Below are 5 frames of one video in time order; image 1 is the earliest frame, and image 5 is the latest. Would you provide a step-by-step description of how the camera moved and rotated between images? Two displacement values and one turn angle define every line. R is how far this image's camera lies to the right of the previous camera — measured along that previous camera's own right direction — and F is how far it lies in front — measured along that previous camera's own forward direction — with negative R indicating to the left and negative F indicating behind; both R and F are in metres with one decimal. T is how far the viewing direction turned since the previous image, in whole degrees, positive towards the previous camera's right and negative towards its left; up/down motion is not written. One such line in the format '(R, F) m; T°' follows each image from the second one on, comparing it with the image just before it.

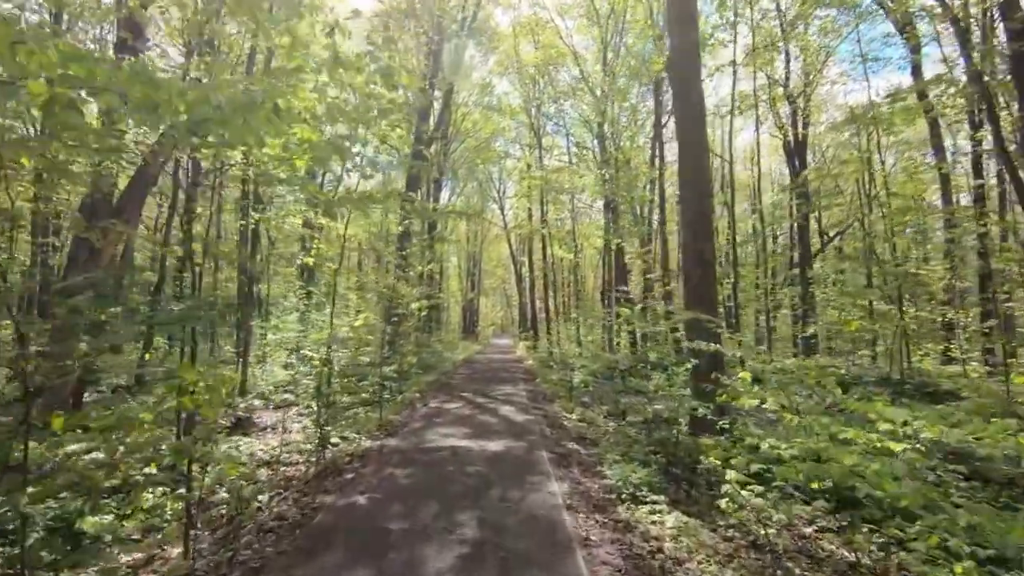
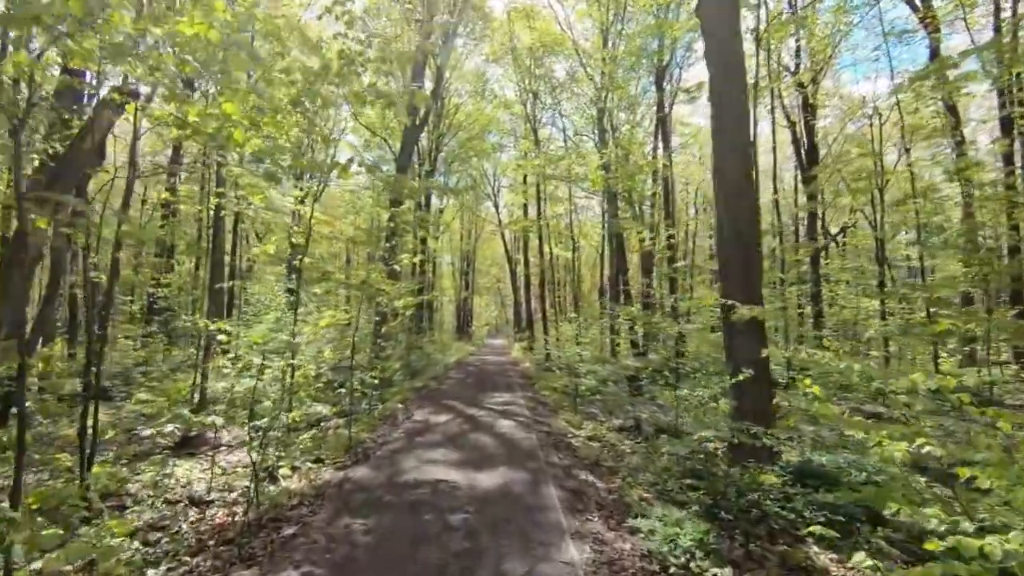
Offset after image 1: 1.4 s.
(0.0, +1.2) m; +1°
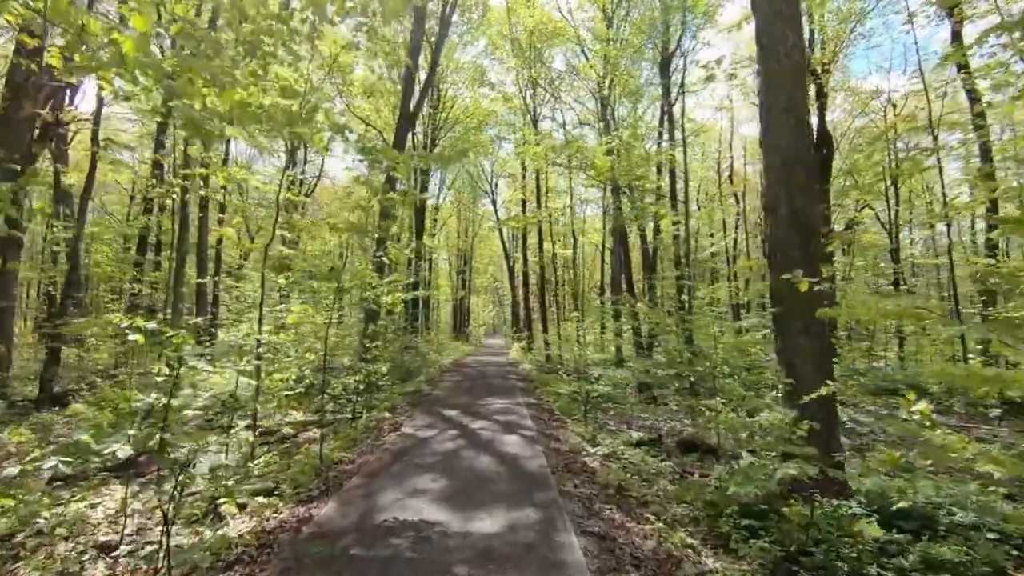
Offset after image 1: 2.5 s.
(-0.1, +1.0) m; 0°
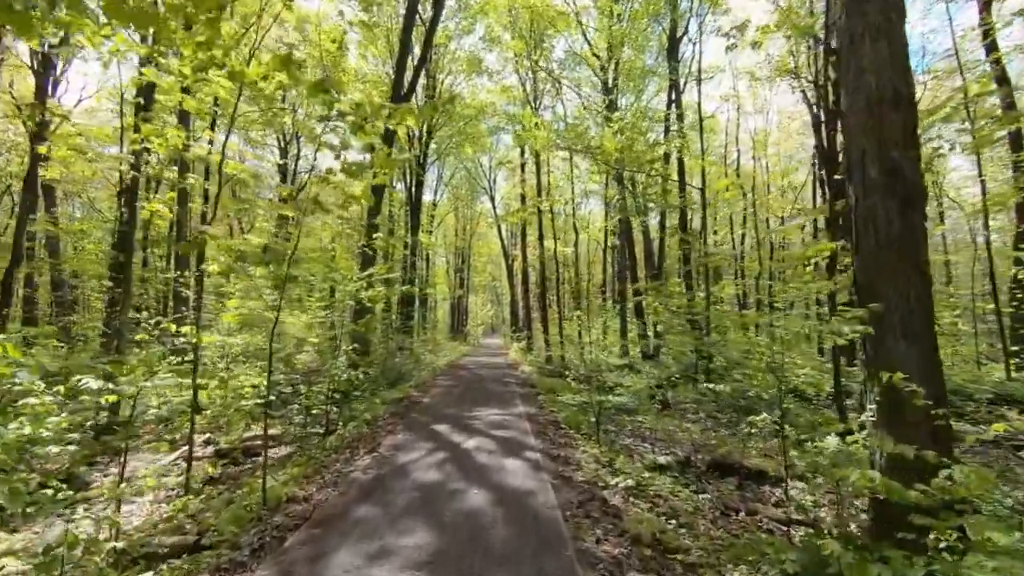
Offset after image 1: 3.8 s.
(0.0, +1.1) m; 0°
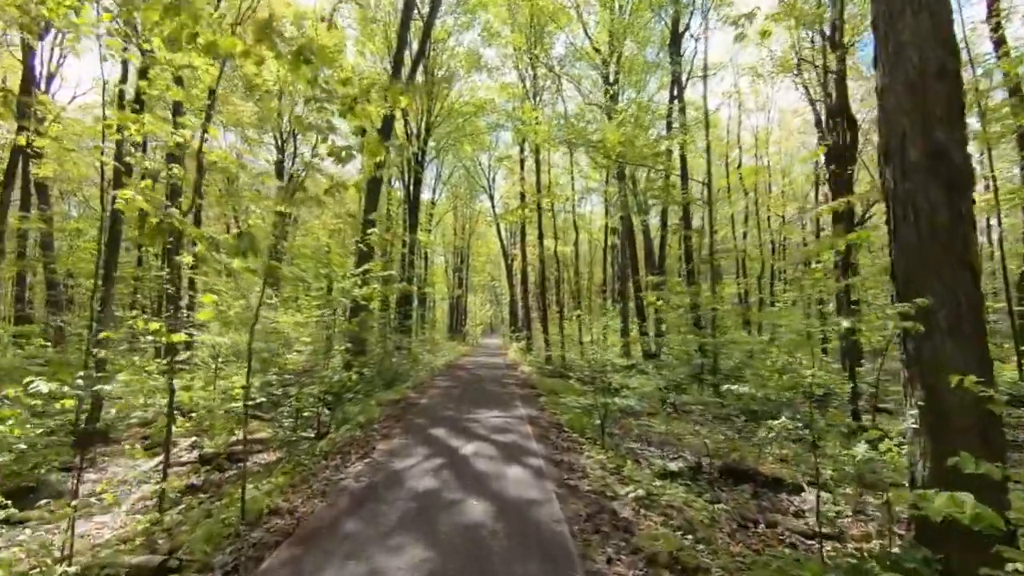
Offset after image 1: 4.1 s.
(0.0, +0.3) m; 0°
